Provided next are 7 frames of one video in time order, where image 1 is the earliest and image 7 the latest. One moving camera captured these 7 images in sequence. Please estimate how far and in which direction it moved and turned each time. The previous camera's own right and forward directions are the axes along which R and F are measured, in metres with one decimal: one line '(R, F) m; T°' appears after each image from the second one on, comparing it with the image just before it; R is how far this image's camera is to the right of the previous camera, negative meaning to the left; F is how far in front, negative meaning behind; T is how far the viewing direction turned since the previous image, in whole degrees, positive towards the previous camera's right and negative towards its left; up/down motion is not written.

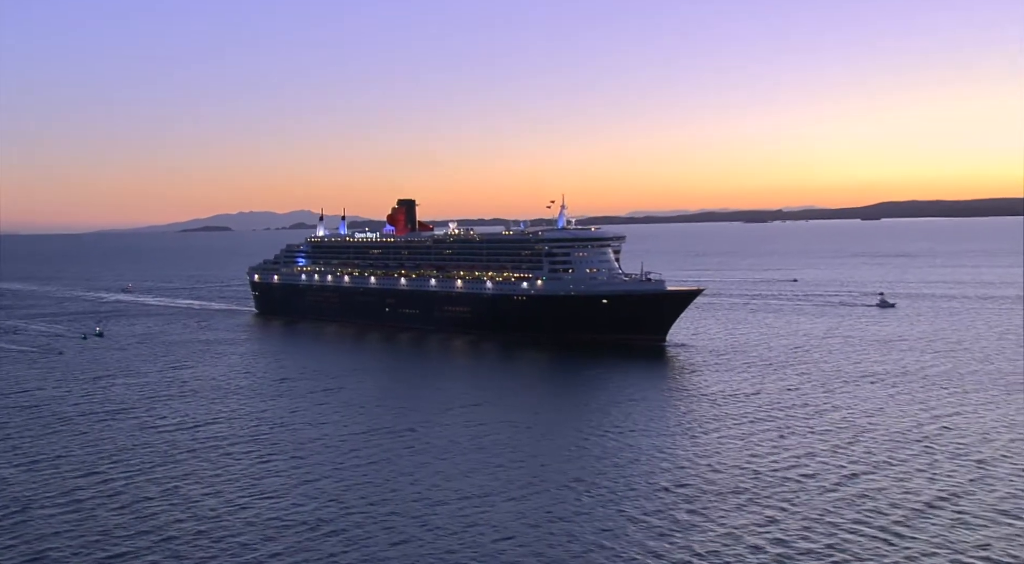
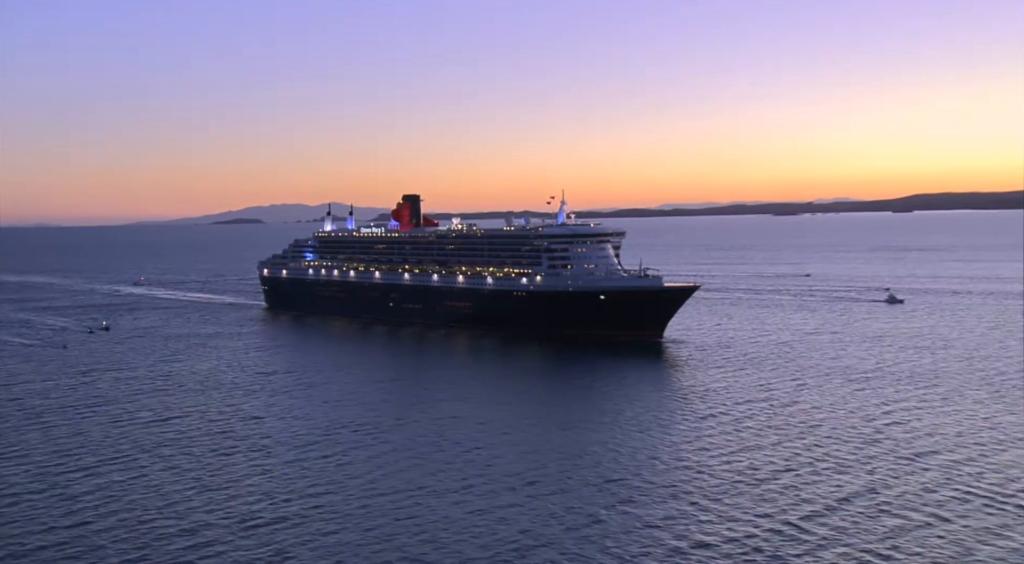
(+3.7, -1.5) m; -3°
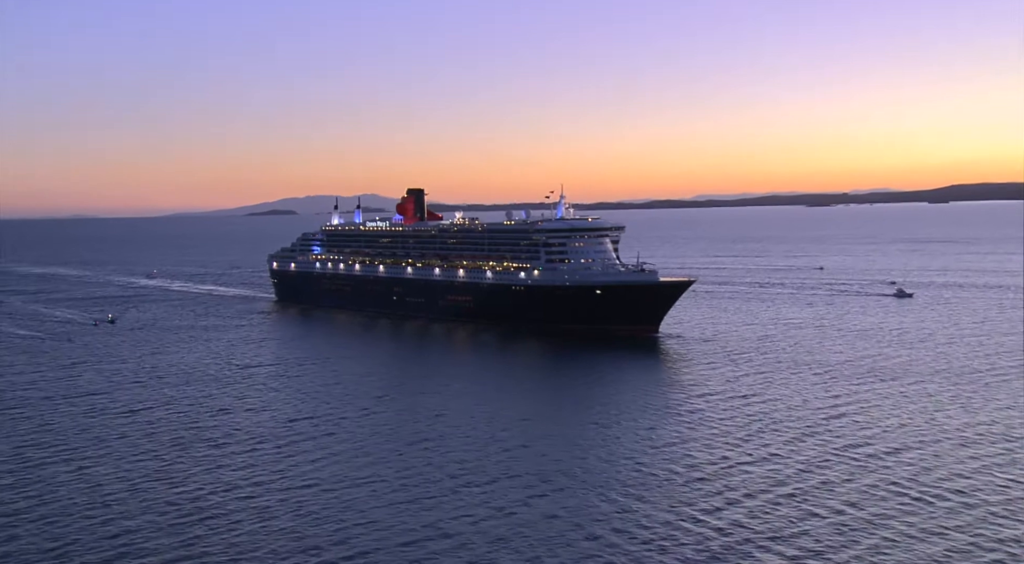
(+4.5, -1.6) m; -4°
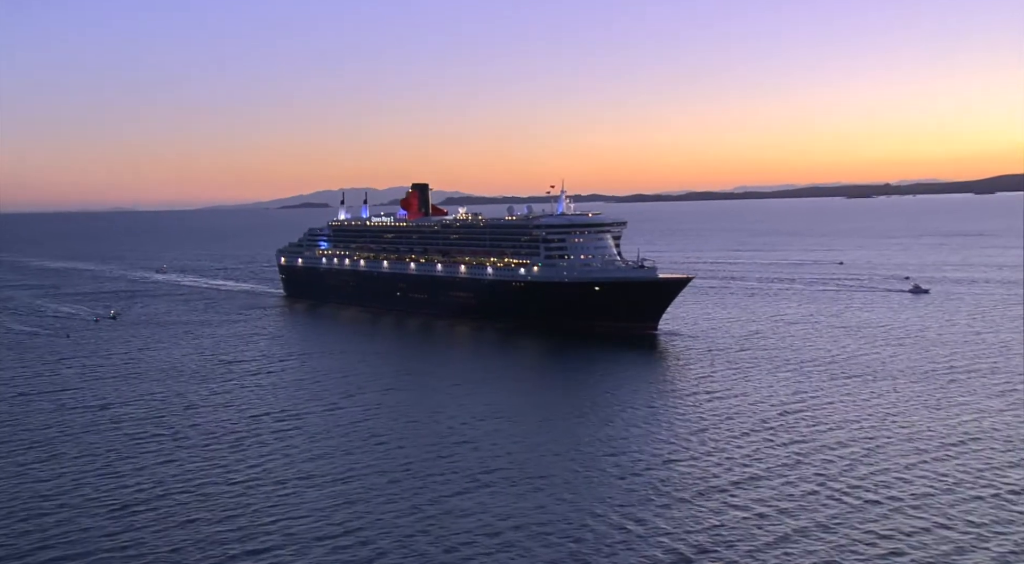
(+4.6, -0.5) m; -4°
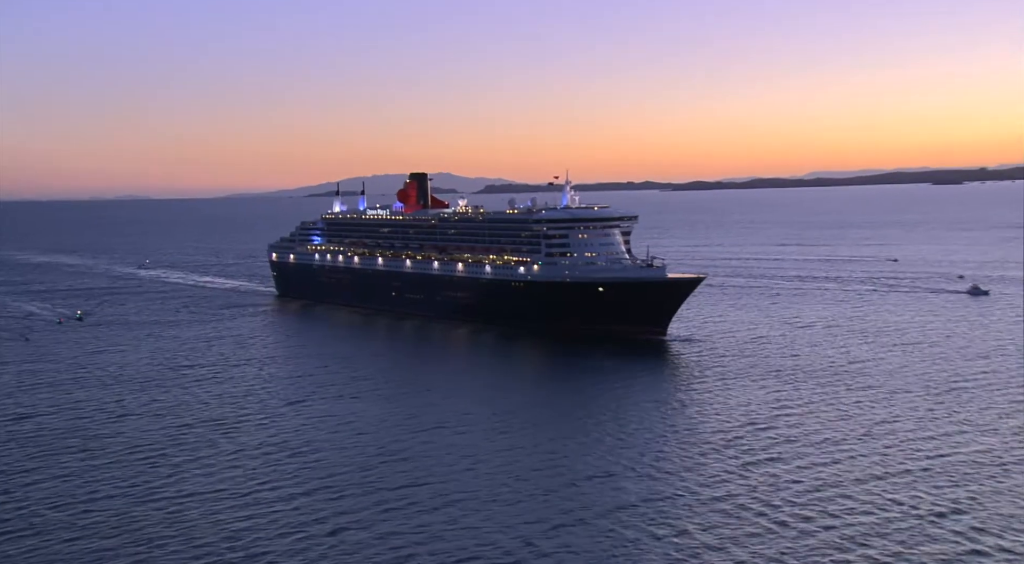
(+5.7, +4.5) m; -6°
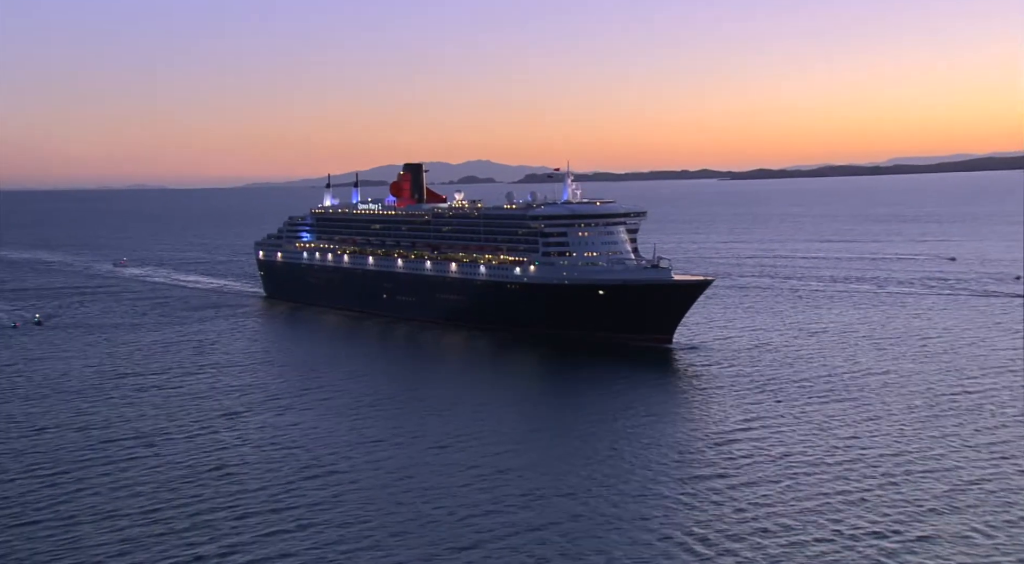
(+5.2, +4.8) m; -5°
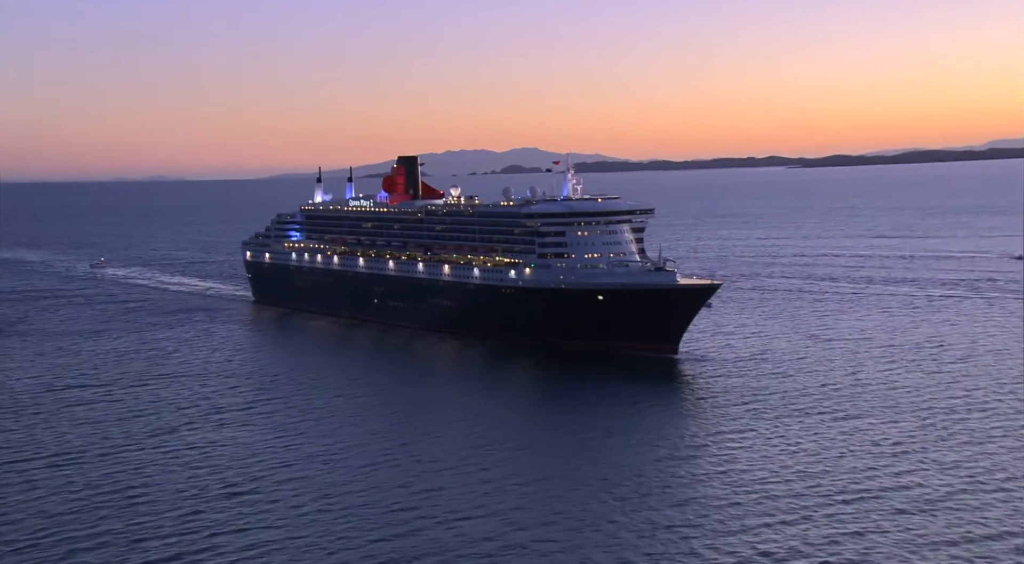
(+5.2, +5.0) m; -6°
